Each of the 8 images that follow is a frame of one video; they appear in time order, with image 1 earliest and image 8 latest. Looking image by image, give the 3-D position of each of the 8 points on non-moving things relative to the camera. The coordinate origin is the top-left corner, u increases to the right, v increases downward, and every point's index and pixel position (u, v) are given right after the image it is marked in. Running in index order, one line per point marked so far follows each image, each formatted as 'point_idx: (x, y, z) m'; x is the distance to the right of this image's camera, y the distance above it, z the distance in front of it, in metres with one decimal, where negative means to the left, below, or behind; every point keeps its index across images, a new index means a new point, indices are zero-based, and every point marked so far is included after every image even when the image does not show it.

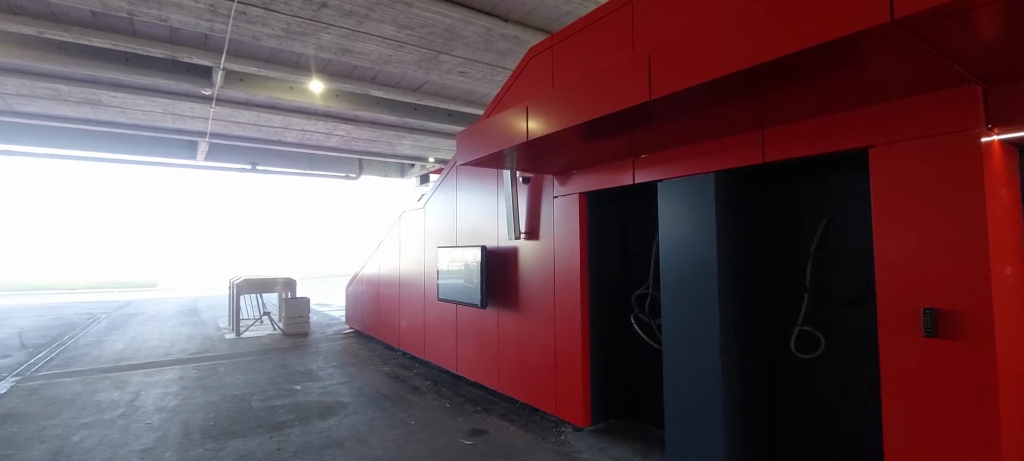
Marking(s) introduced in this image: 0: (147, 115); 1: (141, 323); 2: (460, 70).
0: (-7.5, +2.4, +10.4) m
1: (-7.1, -1.8, +9.7) m
2: (-0.9, +2.4, +7.6) m
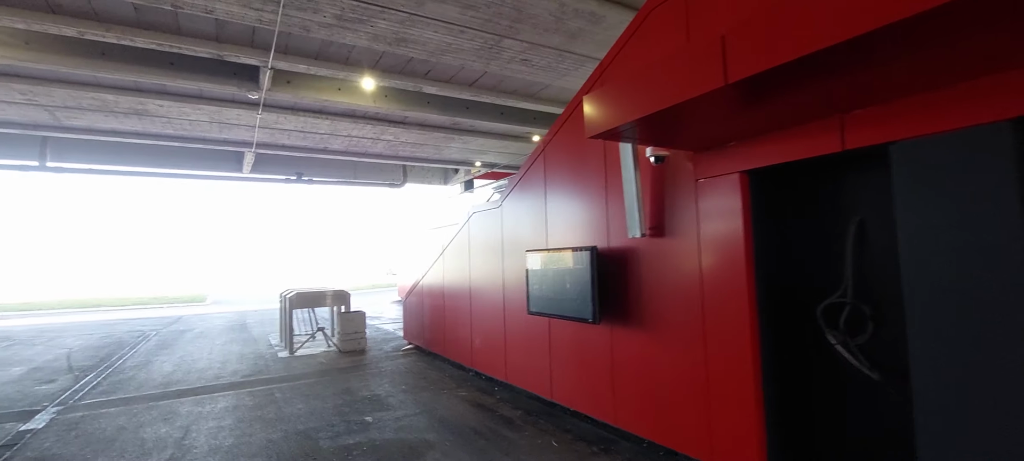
0: (-6.4, +2.1, +10.0) m
1: (-5.9, -2.0, +9.3) m
2: (+0.1, +2.3, +6.8) m
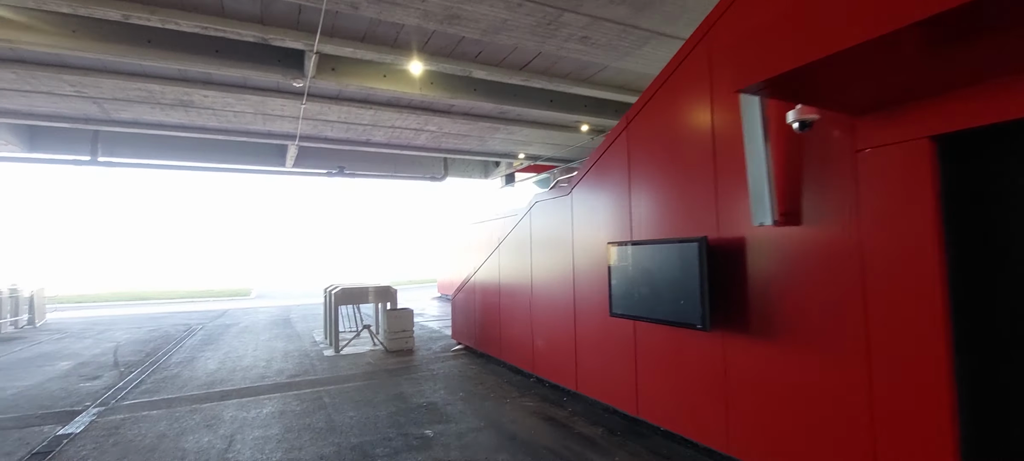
0: (-5.4, +2.2, +9.9) m
1: (-5.0, -1.9, +9.1) m
2: (+0.9, +2.4, +6.2) m
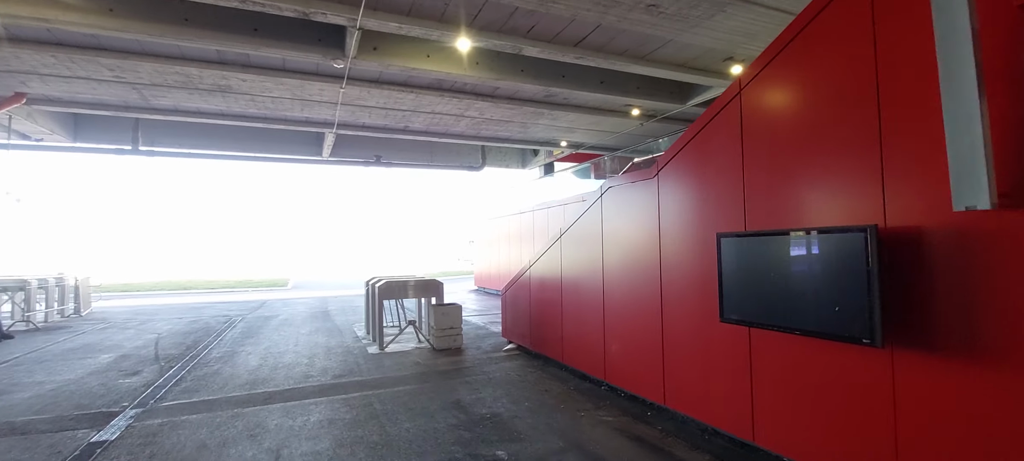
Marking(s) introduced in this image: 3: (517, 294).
0: (-4.5, +2.4, +9.6) m
1: (-4.1, -1.7, +8.8) m
2: (+1.6, +2.5, +5.6) m
3: (0.0, -0.8, +6.6) m
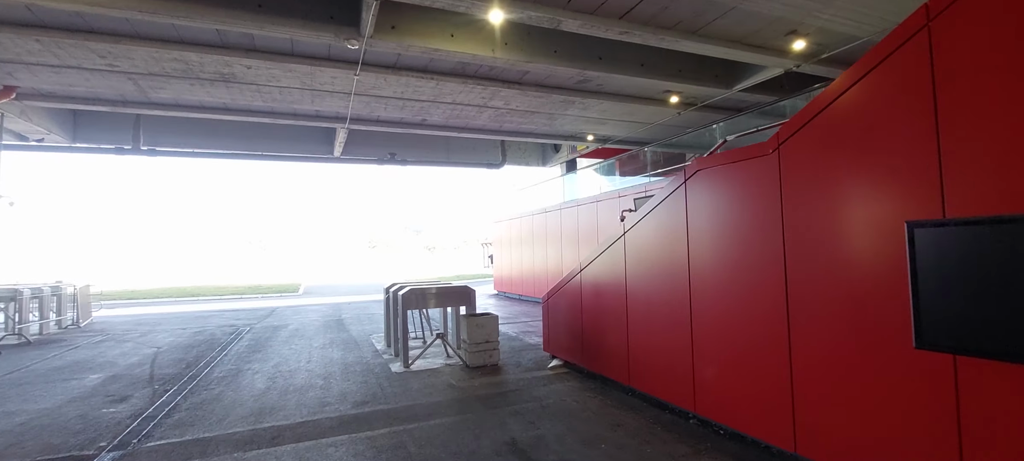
0: (-4.0, +2.4, +8.8) m
1: (-3.6, -1.8, +8.0) m
2: (+2.0, +2.6, +4.7) m
3: (+0.5, -0.8, +5.8) m
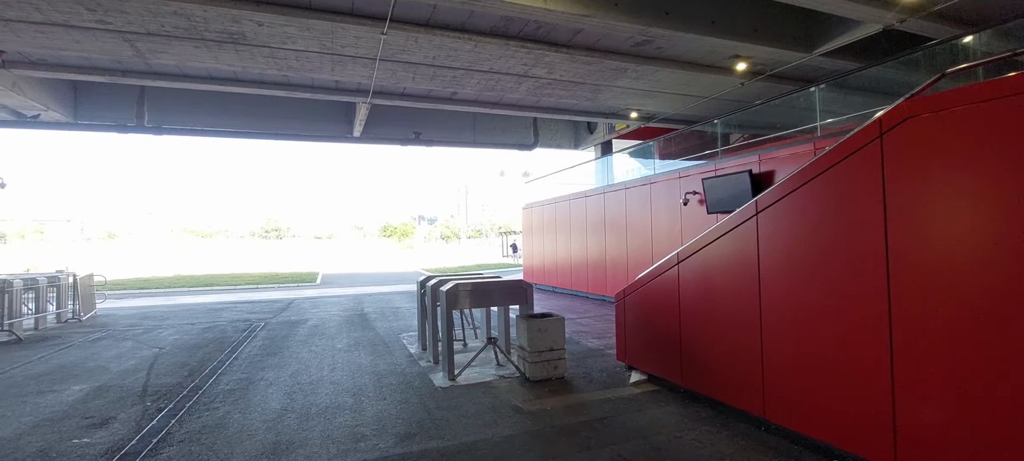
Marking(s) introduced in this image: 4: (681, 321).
0: (-3.3, +2.6, +7.7) m
1: (-2.9, -1.5, +7.0) m
2: (+2.6, +2.7, +3.5) m
3: (+1.2, -0.6, +4.7) m
4: (+1.4, -0.7, +4.0) m
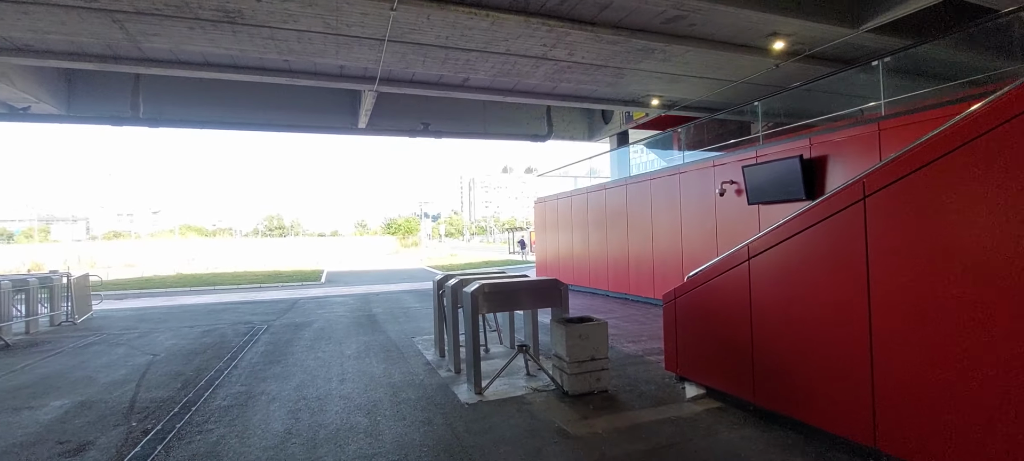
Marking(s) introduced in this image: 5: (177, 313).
0: (-3.0, +2.7, +7.1) m
1: (-2.6, -1.5, +6.5) m
2: (+2.9, +2.8, +2.9) m
3: (+1.5, -0.6, +4.1) m
4: (+1.7, -0.7, +3.4) m
5: (-6.7, -1.6, +10.0) m
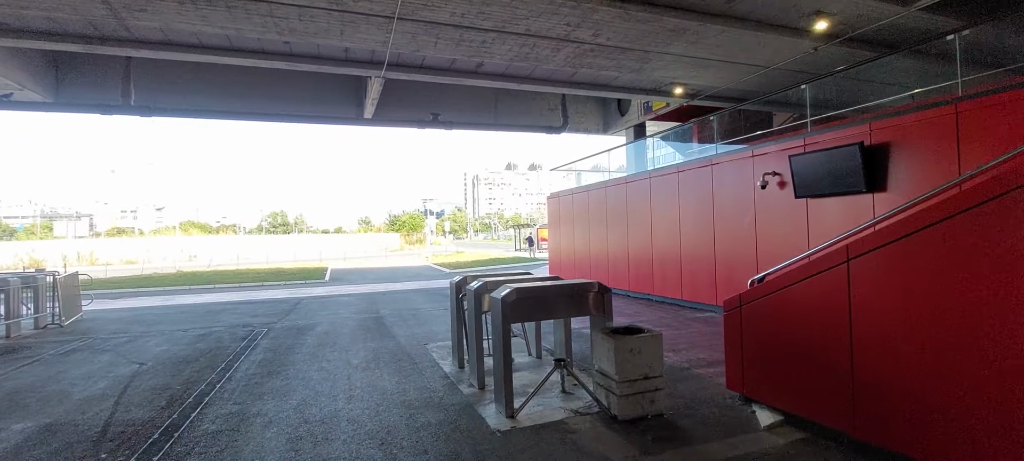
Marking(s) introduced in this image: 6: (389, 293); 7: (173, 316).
0: (-2.7, +2.7, +6.5) m
1: (-2.3, -1.4, +5.9) m
2: (+3.1, +2.8, +2.2) m
3: (+1.7, -0.5, +3.5) m
4: (+1.9, -0.6, +2.8) m
5: (-6.4, -1.6, +9.5) m
6: (-3.0, -1.5, +12.1) m
7: (-6.2, -1.6, +9.1) m
